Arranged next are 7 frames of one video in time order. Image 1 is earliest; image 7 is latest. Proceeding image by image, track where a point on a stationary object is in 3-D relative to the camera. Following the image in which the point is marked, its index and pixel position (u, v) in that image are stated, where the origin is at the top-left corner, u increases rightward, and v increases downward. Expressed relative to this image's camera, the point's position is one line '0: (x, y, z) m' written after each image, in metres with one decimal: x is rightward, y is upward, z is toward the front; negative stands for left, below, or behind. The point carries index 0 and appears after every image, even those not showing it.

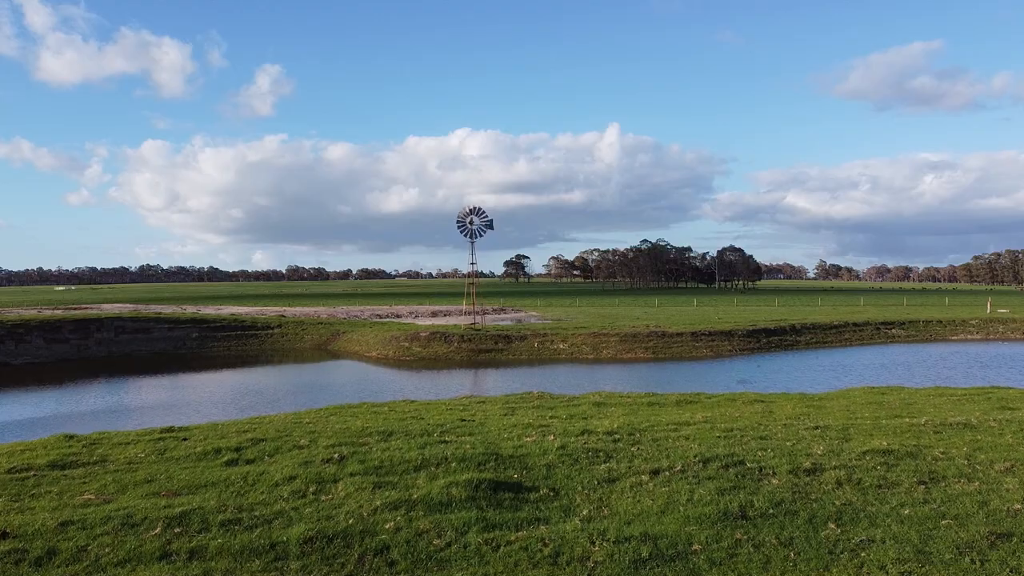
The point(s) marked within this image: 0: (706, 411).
0: (+3.2, -2.1, +10.6) m
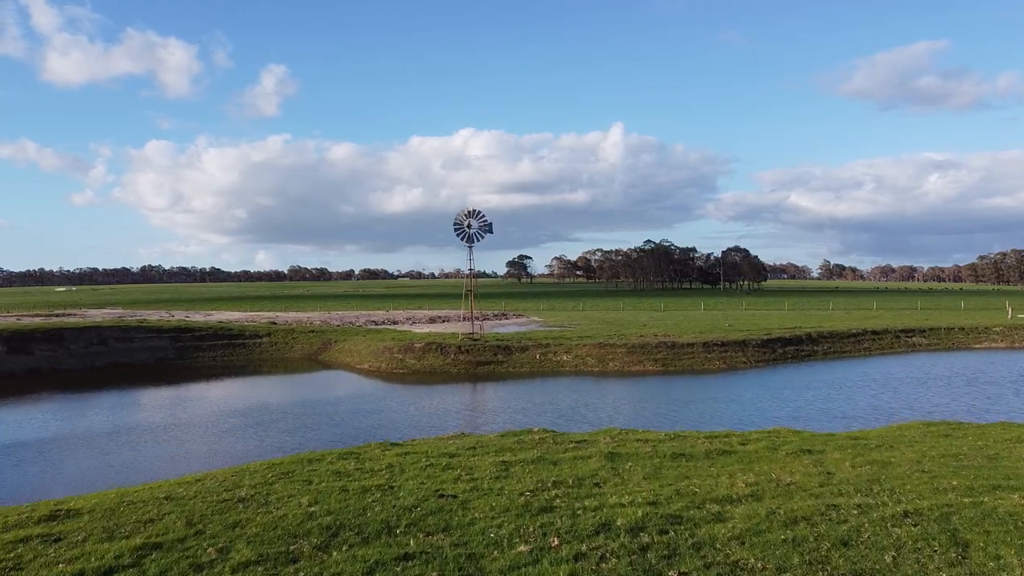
0: (+3.1, -2.5, +8.6) m
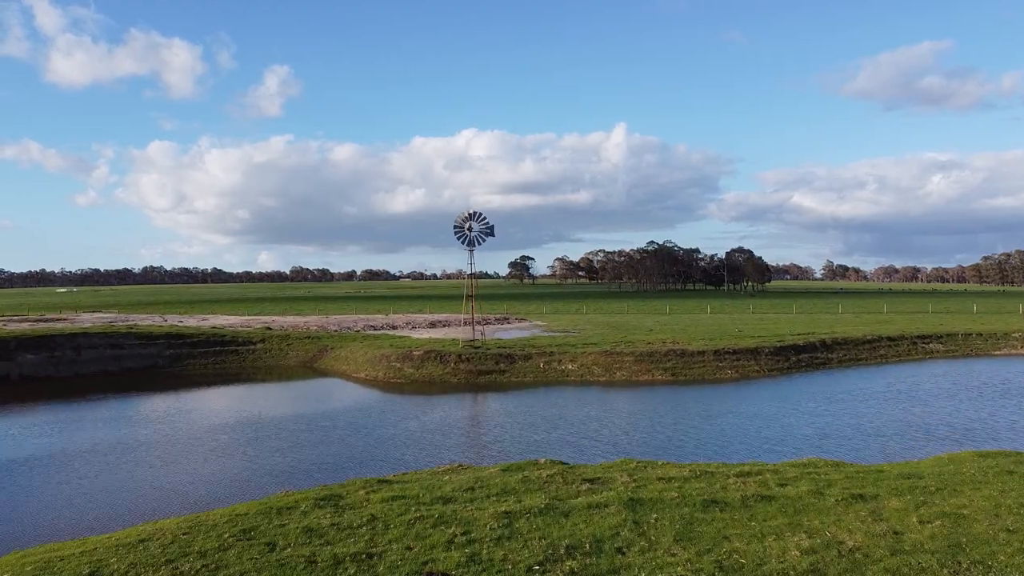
0: (+3.2, -2.7, +7.1) m
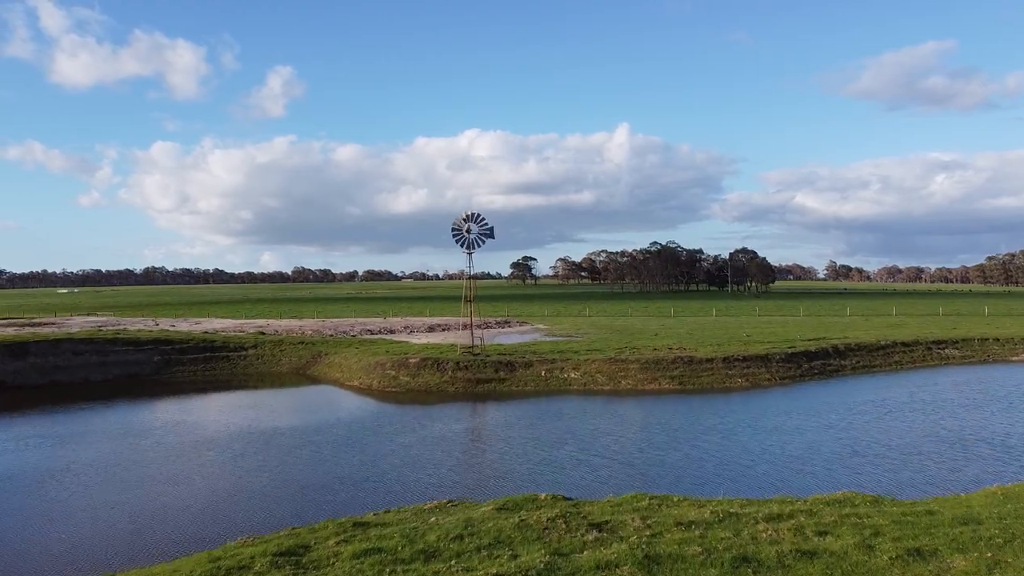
0: (+3.1, -2.9, +5.8) m
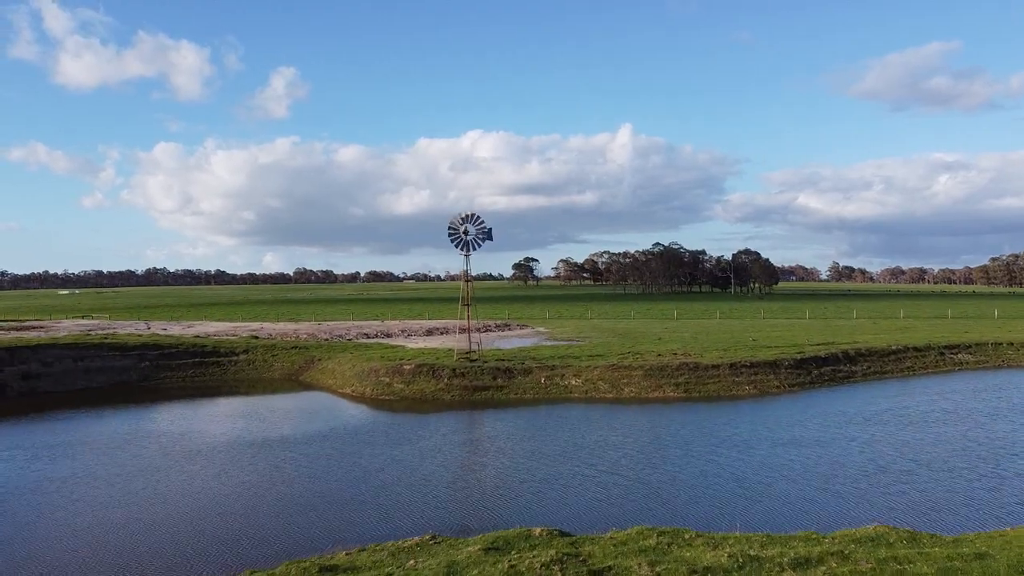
0: (+3.0, -3.1, +4.6) m
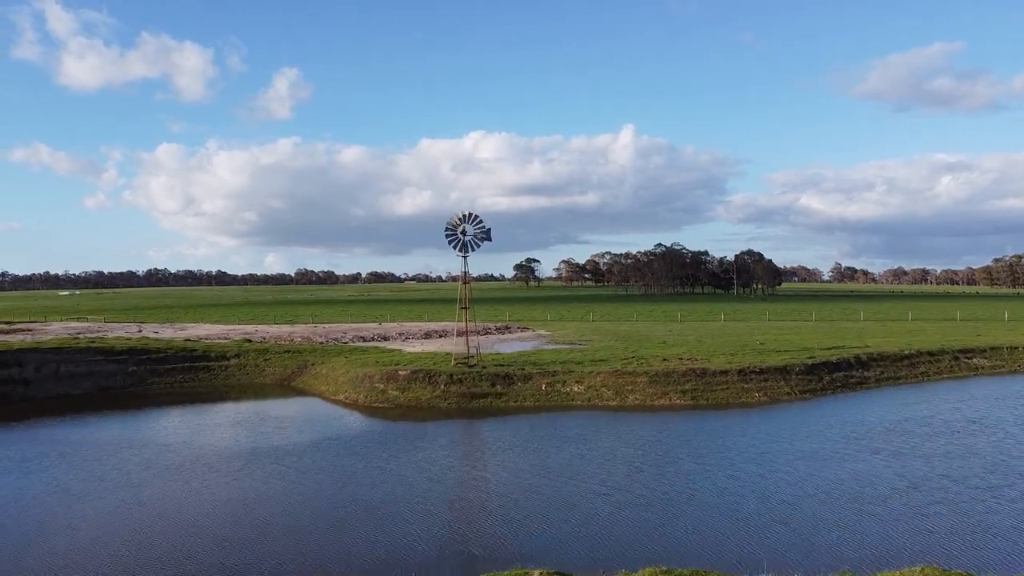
0: (+2.9, -3.2, +3.4) m
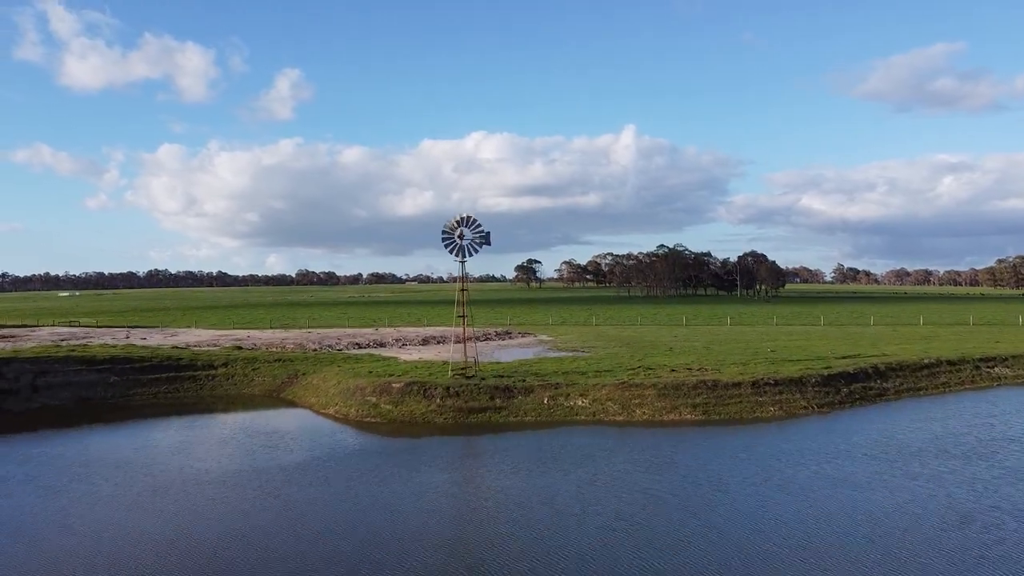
0: (+2.8, -3.5, +1.8) m
